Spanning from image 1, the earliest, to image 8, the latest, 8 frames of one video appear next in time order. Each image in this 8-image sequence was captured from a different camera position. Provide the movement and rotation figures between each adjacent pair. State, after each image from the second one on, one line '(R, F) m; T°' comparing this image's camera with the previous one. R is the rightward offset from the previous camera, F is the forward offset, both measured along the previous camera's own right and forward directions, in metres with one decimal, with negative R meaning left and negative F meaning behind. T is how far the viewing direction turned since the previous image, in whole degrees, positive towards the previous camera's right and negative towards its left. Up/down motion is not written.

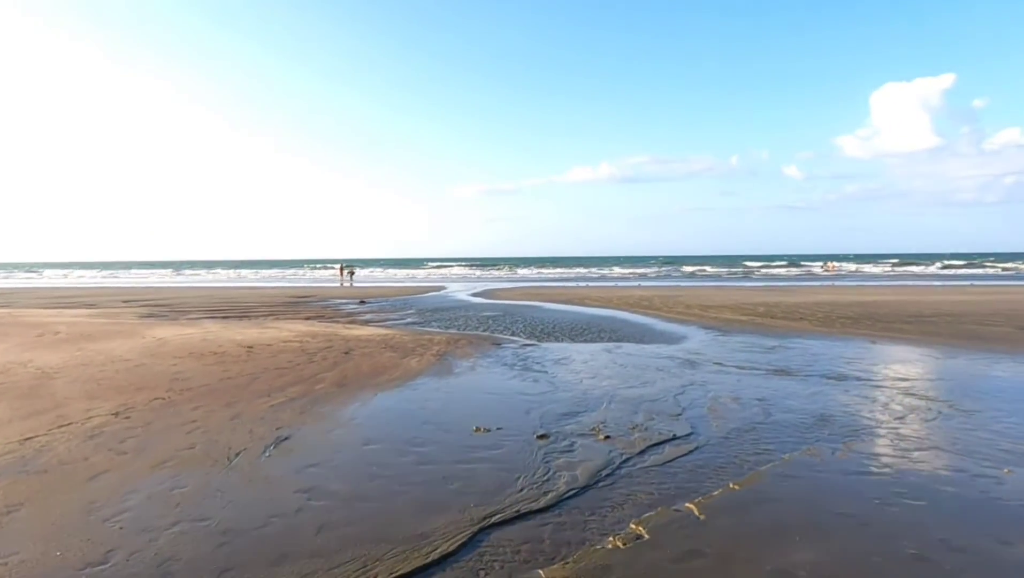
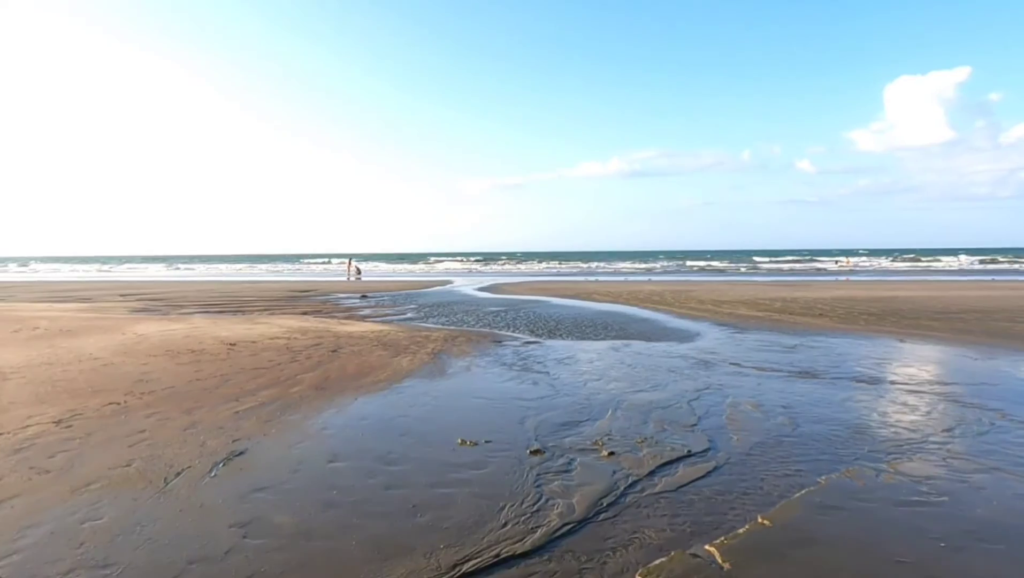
(+0.2, +0.9) m; -1°
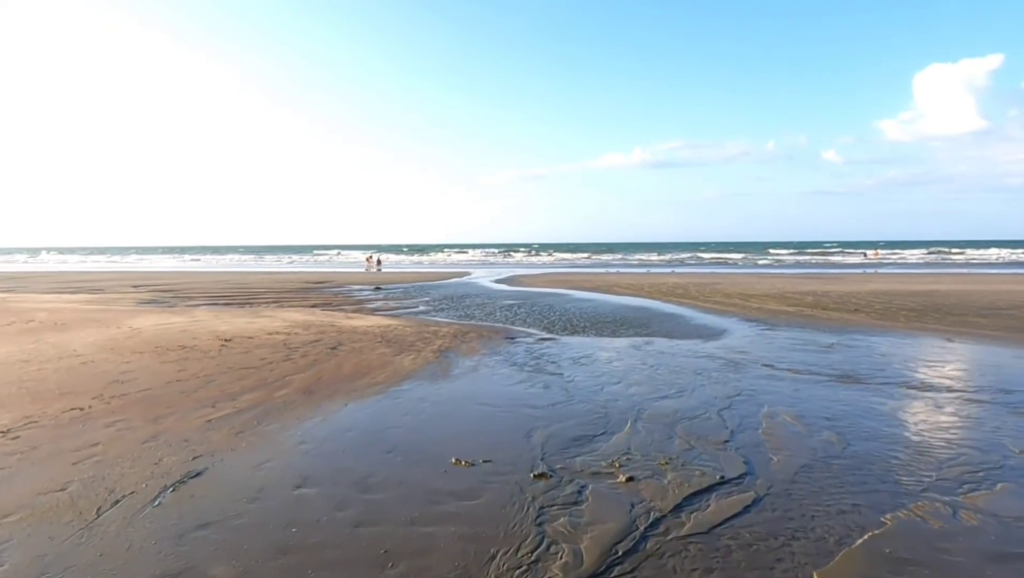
(+0.1, +0.8) m; -2°
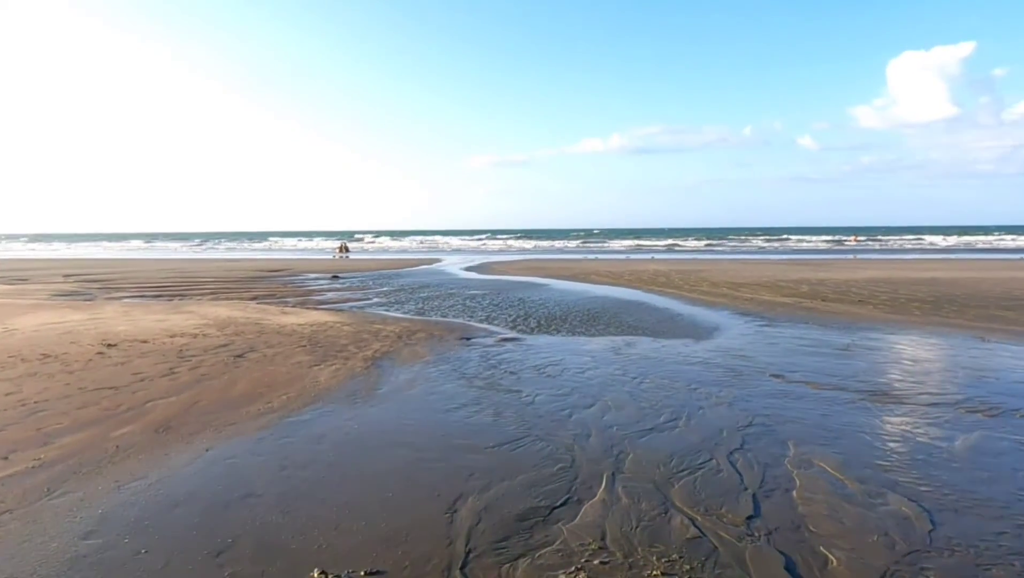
(+0.4, +2.0) m; +2°
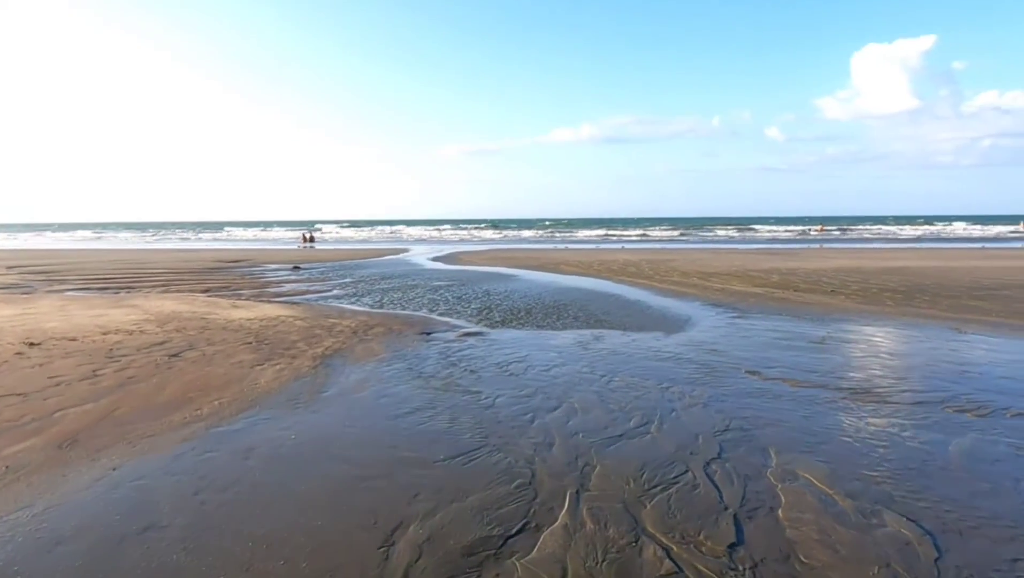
(+0.1, +0.5) m; +2°
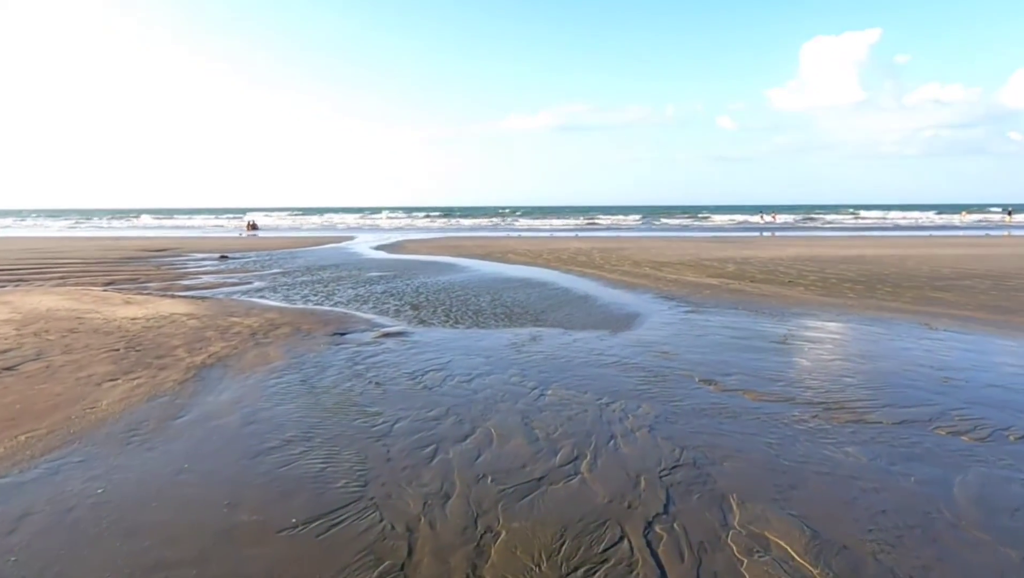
(+0.4, +1.2) m; +3°
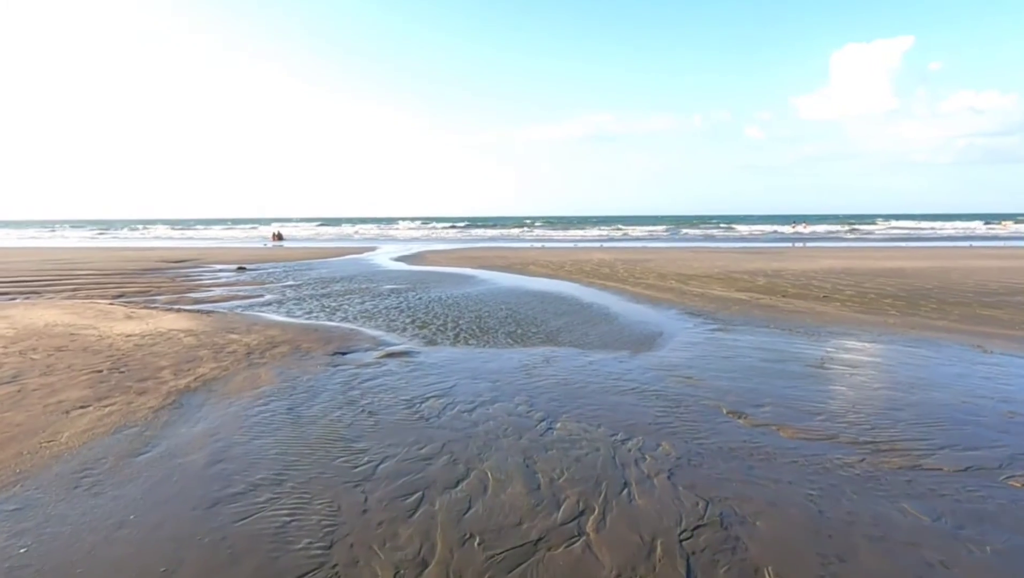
(+0.2, +0.6) m; -2°
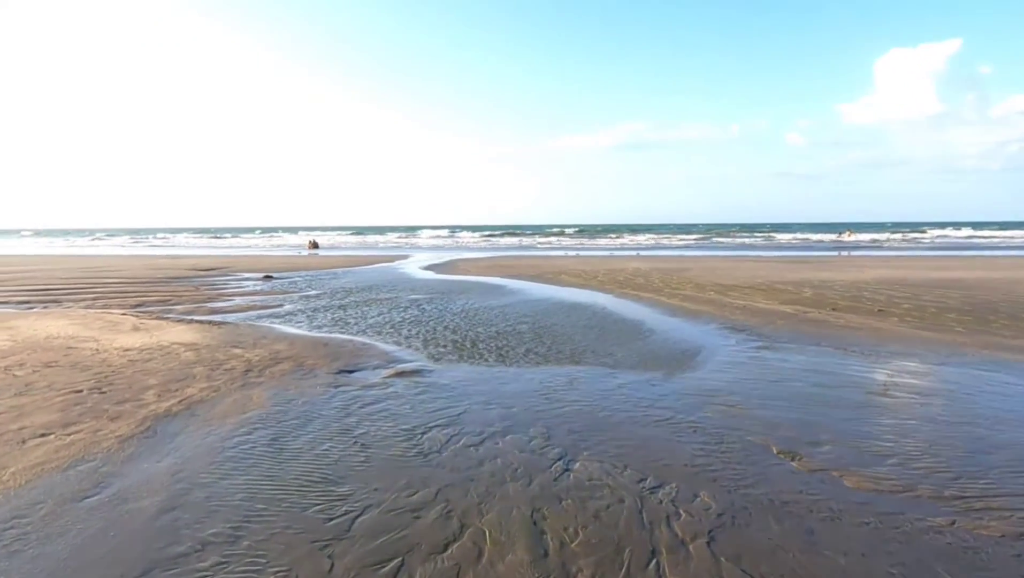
(+0.2, +0.7) m; -3°
